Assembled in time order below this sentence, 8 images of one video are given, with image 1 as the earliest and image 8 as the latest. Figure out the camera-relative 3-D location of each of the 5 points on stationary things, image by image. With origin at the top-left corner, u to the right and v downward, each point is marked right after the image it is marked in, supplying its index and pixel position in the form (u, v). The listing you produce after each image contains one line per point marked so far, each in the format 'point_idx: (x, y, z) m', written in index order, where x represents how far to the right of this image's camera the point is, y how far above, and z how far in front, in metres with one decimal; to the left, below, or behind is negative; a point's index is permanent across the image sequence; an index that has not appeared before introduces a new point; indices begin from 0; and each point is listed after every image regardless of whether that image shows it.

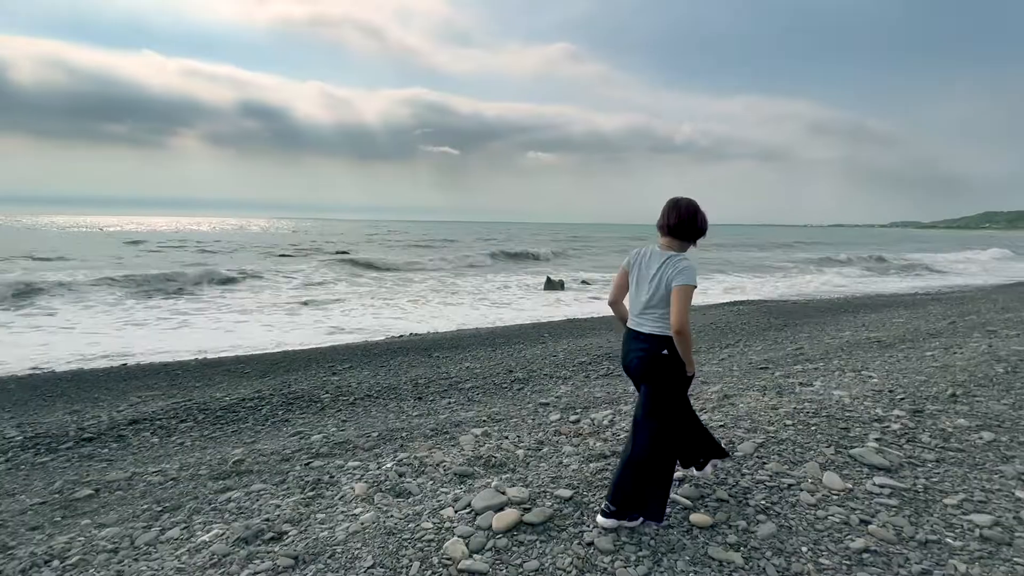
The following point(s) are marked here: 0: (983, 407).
0: (+4.7, -1.2, +4.8) m
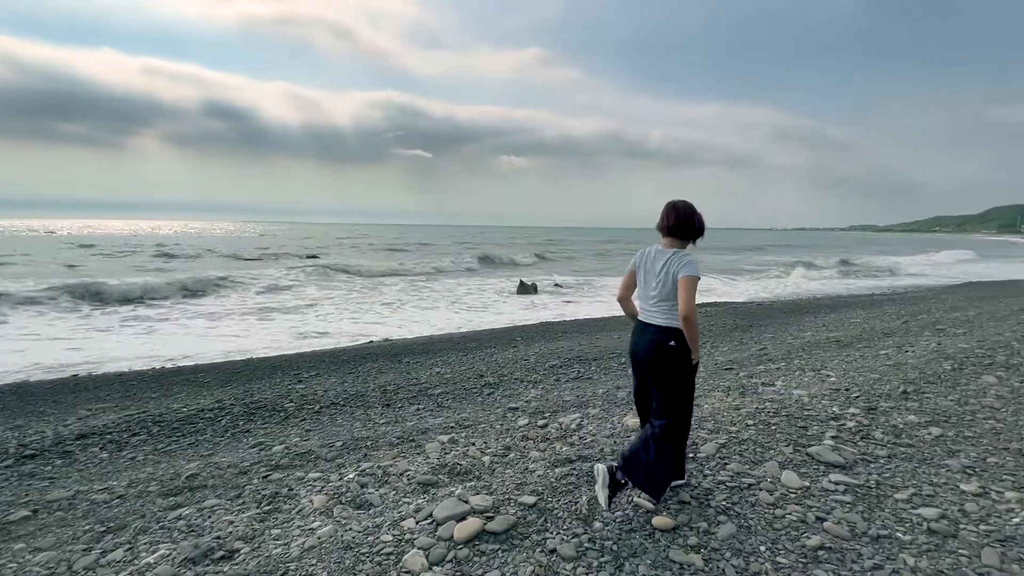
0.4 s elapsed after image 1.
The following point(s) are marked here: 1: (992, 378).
0: (+4.4, -1.2, +5.0) m
1: (+5.9, -1.1, +5.9) m
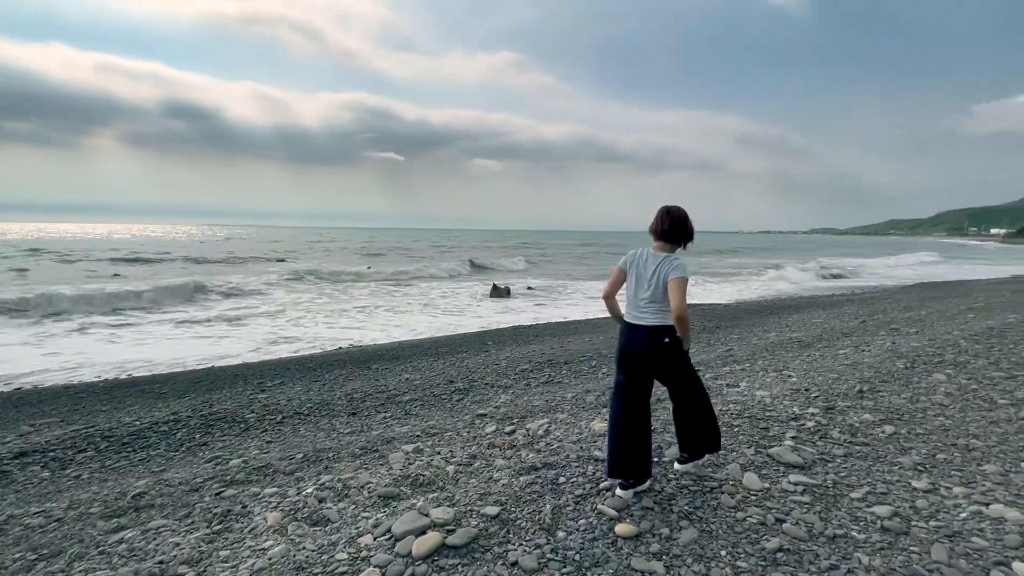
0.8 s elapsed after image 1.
0: (+4.0, -1.2, +5.1) m
1: (+5.5, -1.1, +6.1) m
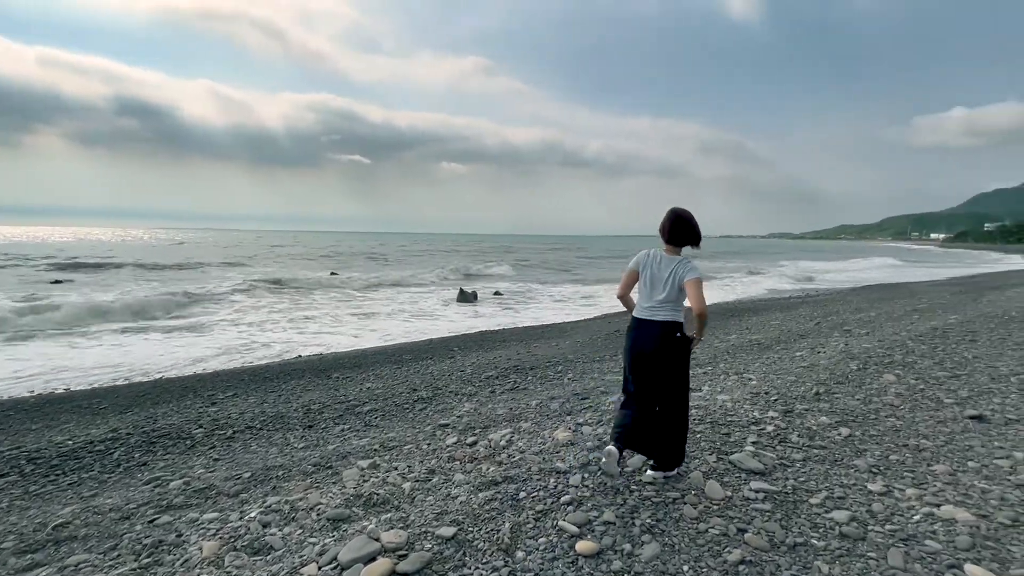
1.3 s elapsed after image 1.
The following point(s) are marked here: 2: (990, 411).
0: (+3.6, -1.3, +5.3) m
1: (+5.0, -1.2, +6.3) m
2: (+5.2, -1.3, +5.2) m
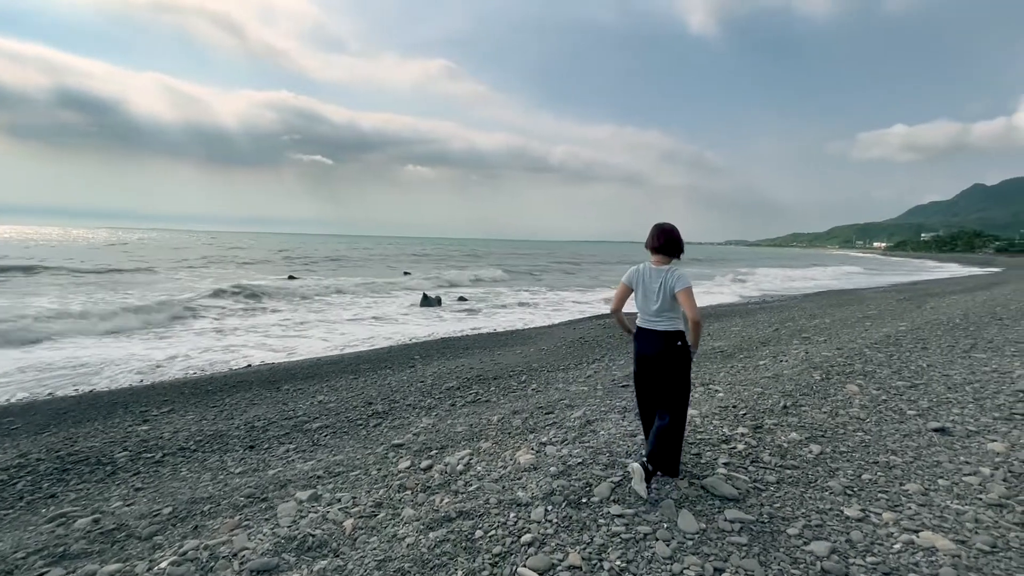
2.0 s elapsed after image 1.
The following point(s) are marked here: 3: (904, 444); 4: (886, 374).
0: (+3.2, -1.4, +5.1) m
1: (+4.5, -1.3, +6.3) m
2: (+4.7, -1.5, +5.2) m
3: (+3.7, -1.5, +4.5) m
4: (+5.5, -1.3, +7.1) m
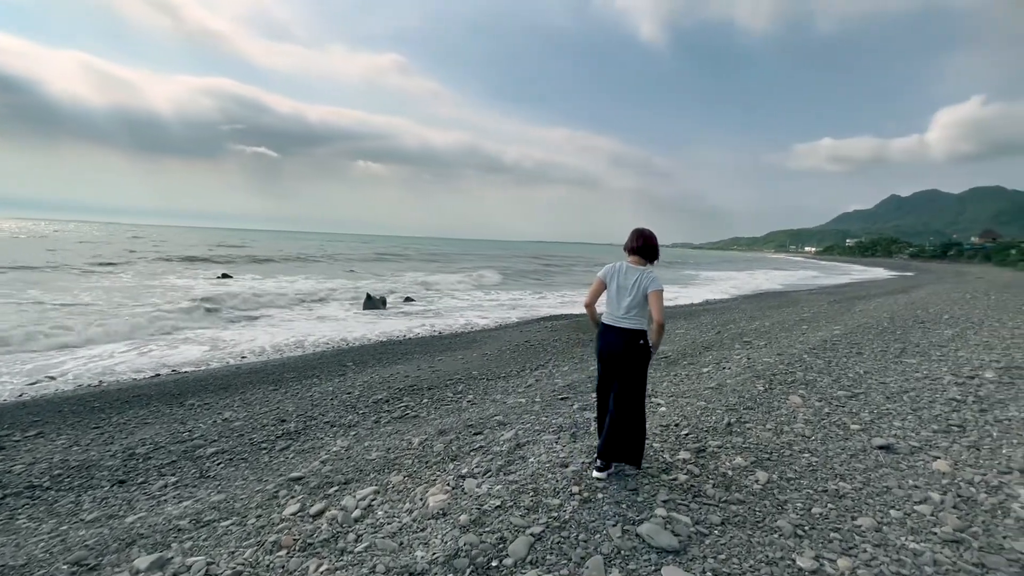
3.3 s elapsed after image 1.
0: (+2.4, -1.5, +4.8) m
1: (+3.6, -1.4, +6.1) m
2: (+3.9, -1.6, +5.0) m
3: (+3.0, -1.6, +4.2) m
4: (+4.6, -1.4, +6.9) m
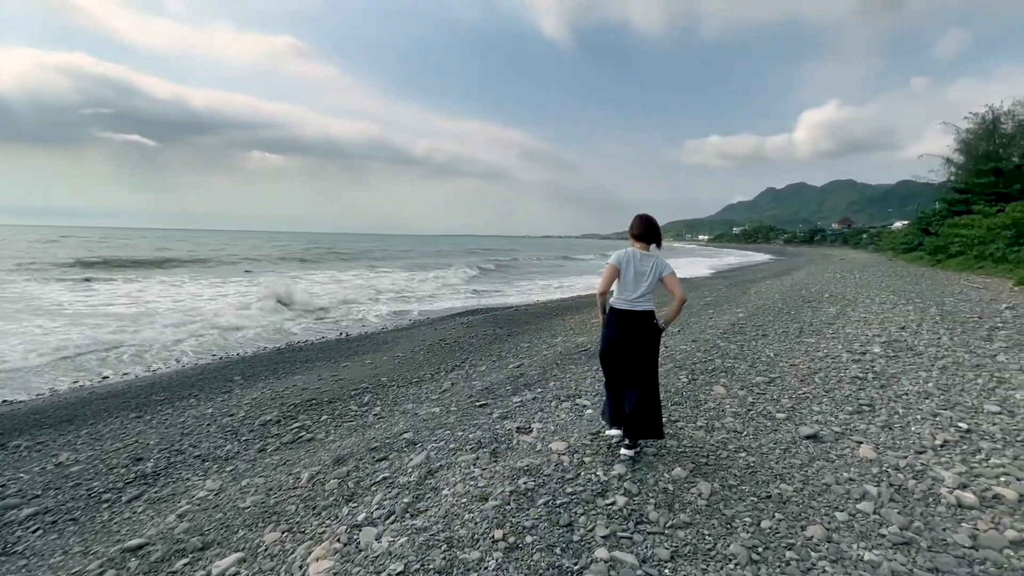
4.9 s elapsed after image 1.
0: (+1.6, -1.4, +4.4) m
1: (+2.6, -1.2, +5.9) m
2: (+3.1, -1.4, +4.9) m
3: (+2.3, -1.4, +4.0) m
4: (+3.4, -1.2, +6.9) m
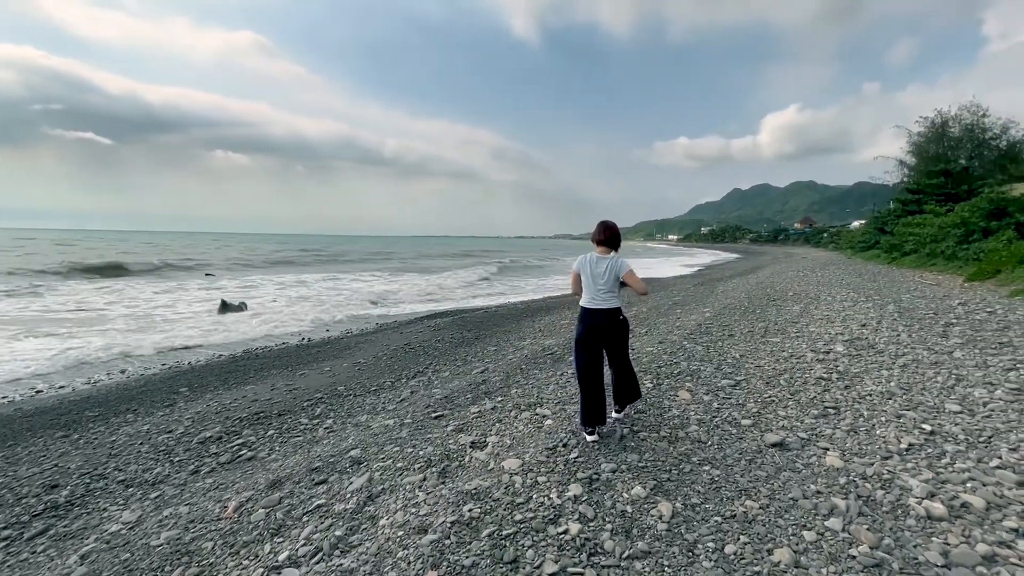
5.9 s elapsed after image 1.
0: (+1.2, -1.4, +4.1) m
1: (+2.1, -1.2, +5.7) m
2: (+2.6, -1.4, +4.7) m
3: (+1.9, -1.5, +3.8) m
4: (+2.8, -1.2, +6.8) m
